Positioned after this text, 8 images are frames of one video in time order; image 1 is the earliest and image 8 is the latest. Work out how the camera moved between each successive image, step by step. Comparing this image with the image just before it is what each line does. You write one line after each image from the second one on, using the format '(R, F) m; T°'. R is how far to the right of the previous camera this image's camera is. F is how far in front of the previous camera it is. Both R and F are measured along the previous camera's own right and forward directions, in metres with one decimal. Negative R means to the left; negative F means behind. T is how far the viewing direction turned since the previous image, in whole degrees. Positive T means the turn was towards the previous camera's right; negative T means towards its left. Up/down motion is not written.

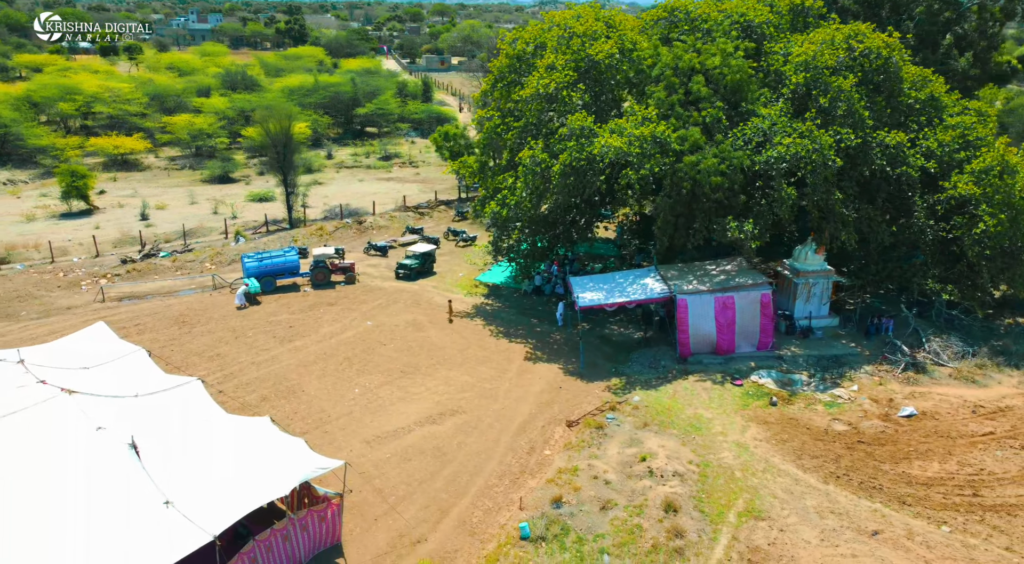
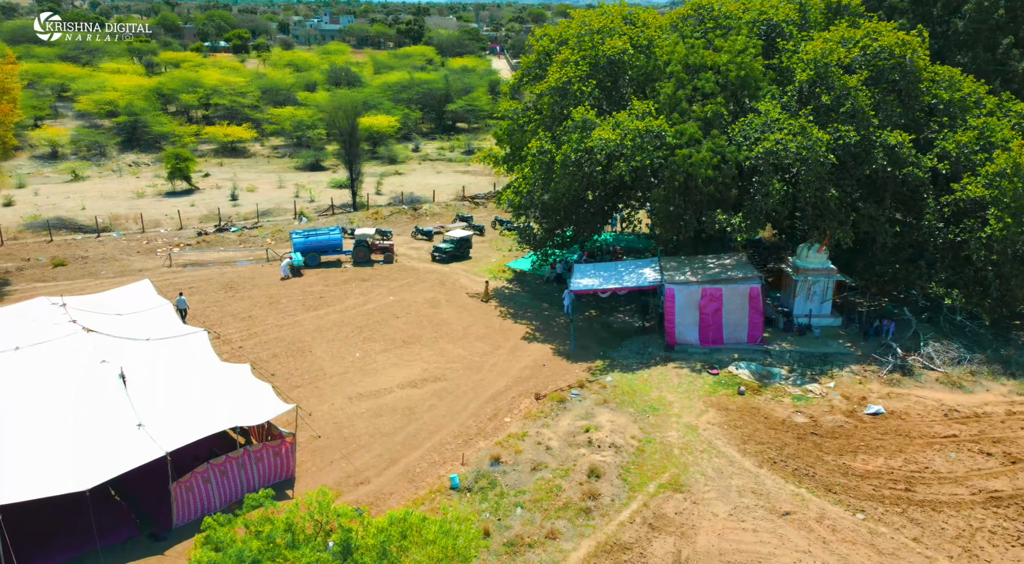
(+3.8, -1.2) m; -9°
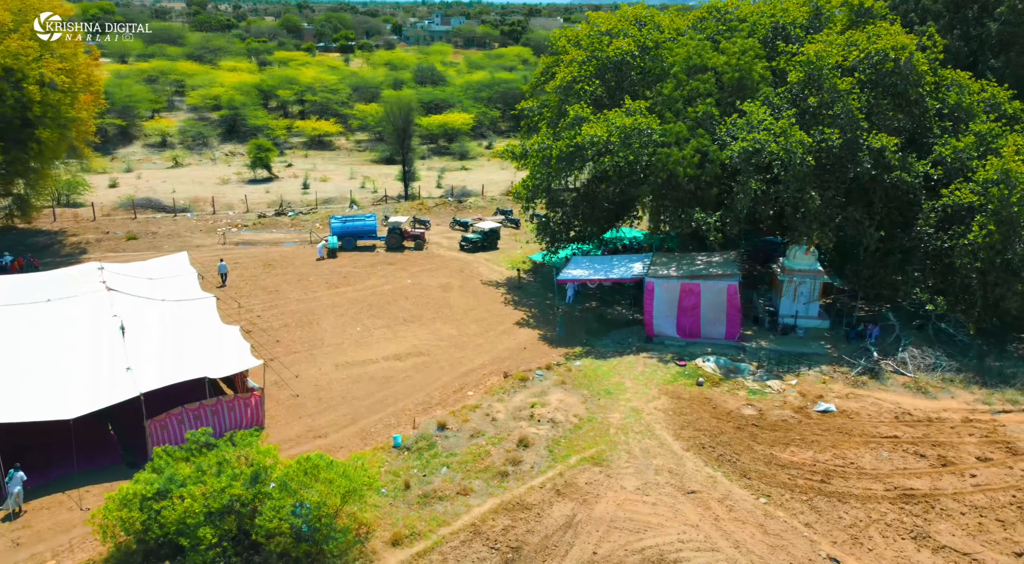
(+3.9, -1.2) m; -8°
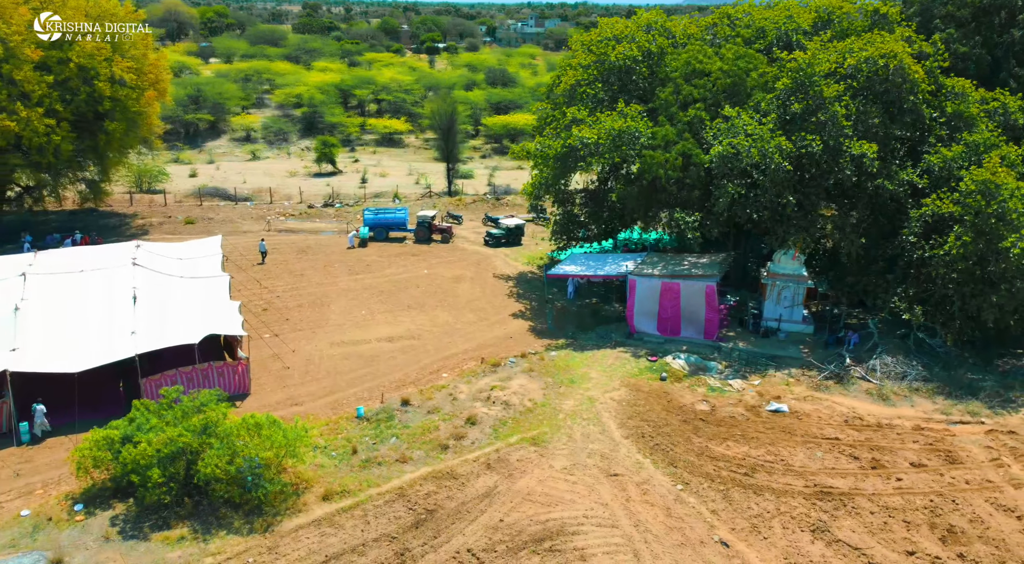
(+3.5, -1.1) m; -7°
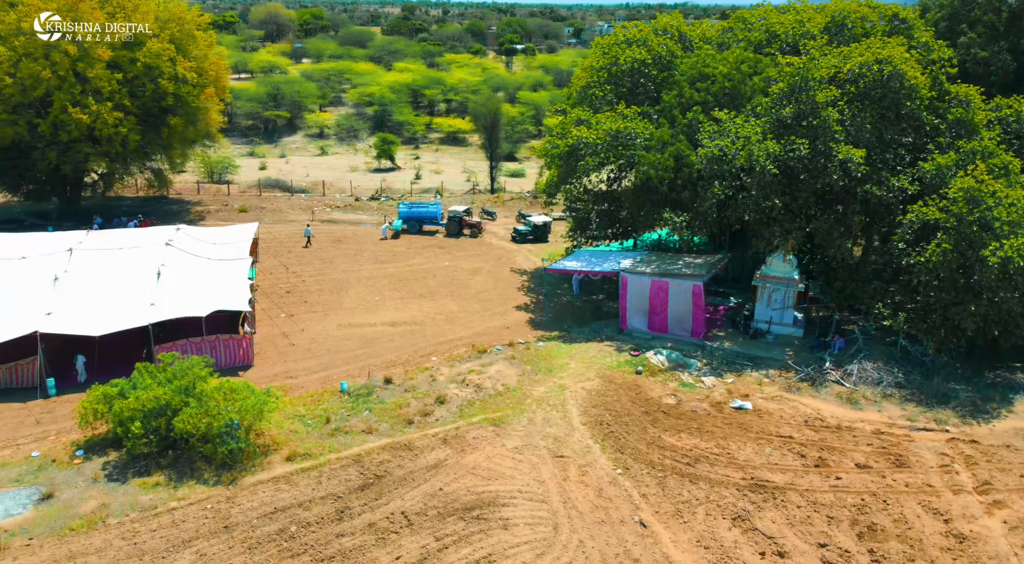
(+3.1, -1.0) m; -7°
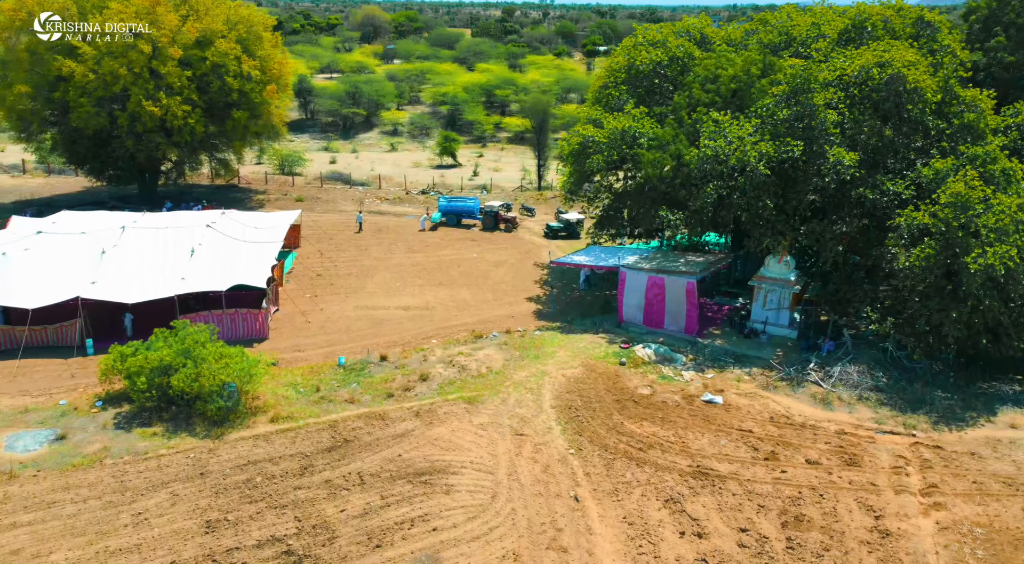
(+3.1, -1.0) m; -7°
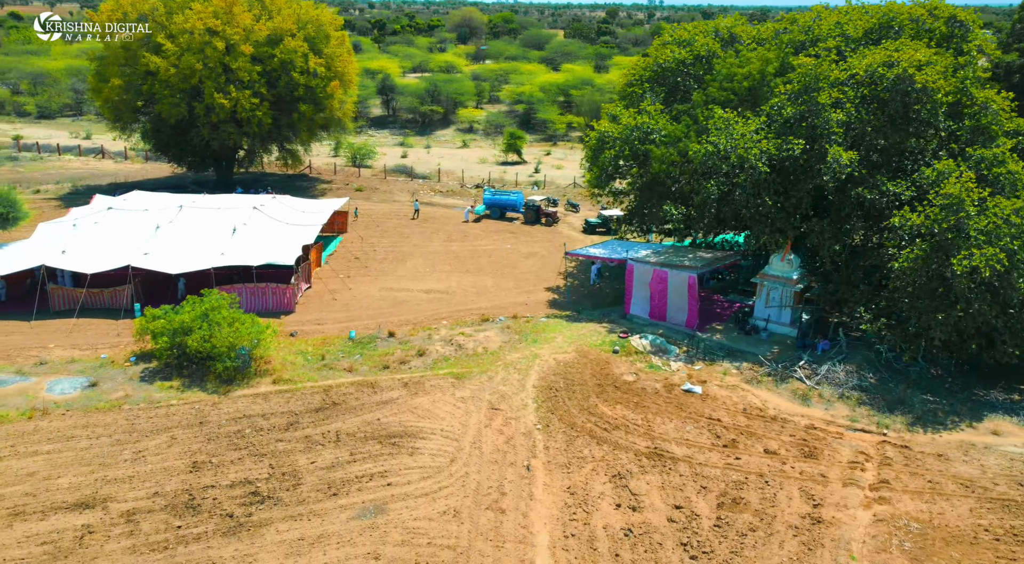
(+3.1, -1.0) m; -7°
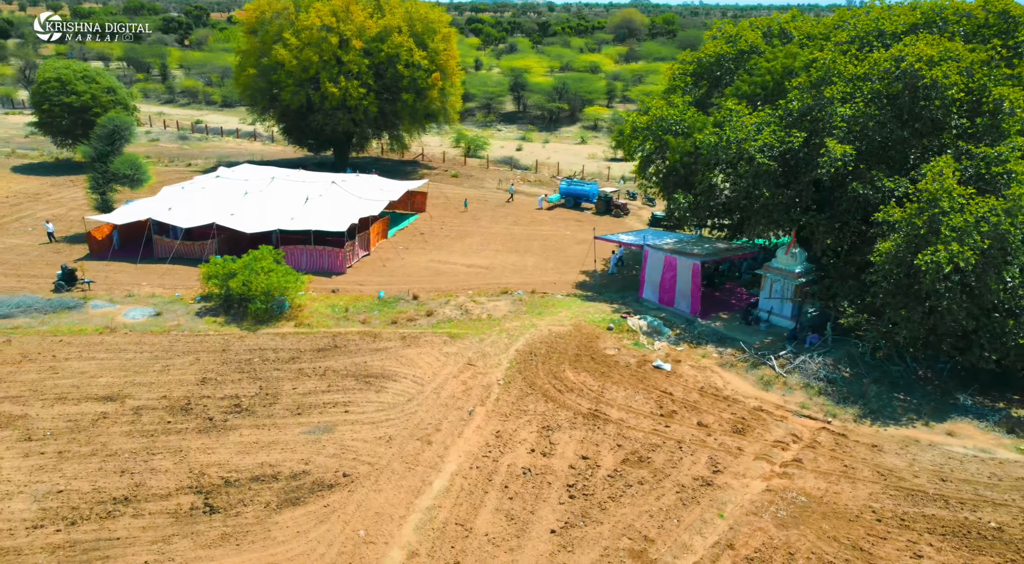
(+5.3, -1.5) m; -12°
